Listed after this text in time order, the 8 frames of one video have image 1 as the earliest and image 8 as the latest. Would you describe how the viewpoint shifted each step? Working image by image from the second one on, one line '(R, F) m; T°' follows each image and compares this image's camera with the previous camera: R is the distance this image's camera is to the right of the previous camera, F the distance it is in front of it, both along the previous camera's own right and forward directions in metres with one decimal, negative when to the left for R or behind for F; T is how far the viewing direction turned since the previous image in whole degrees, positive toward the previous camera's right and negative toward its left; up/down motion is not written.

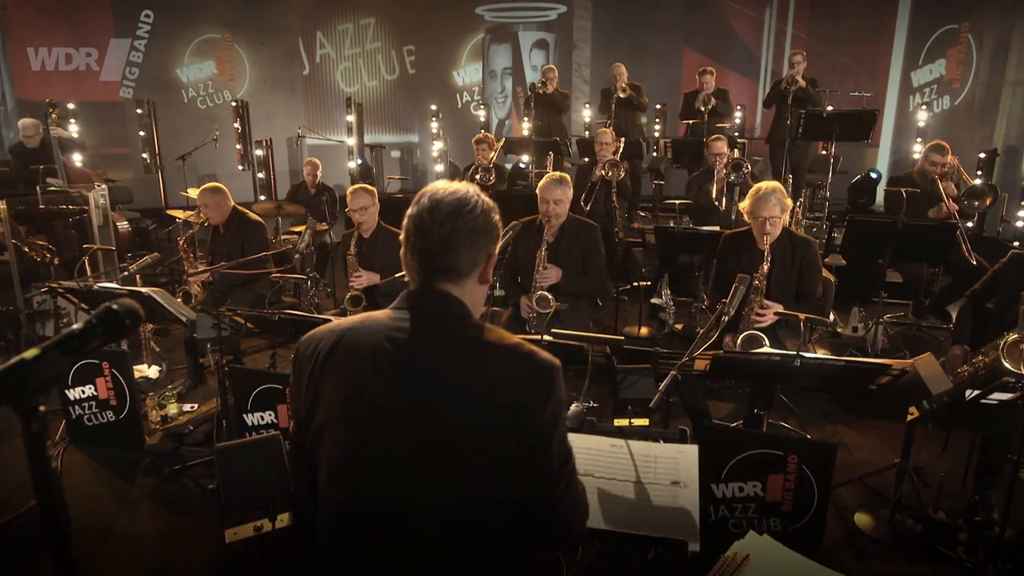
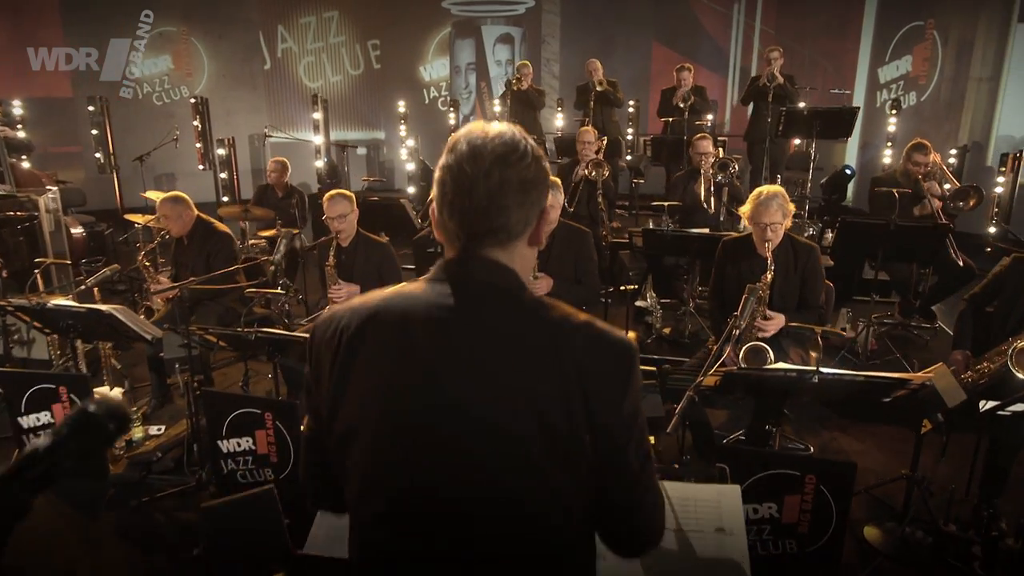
(-0.2, +0.3) m; +3°
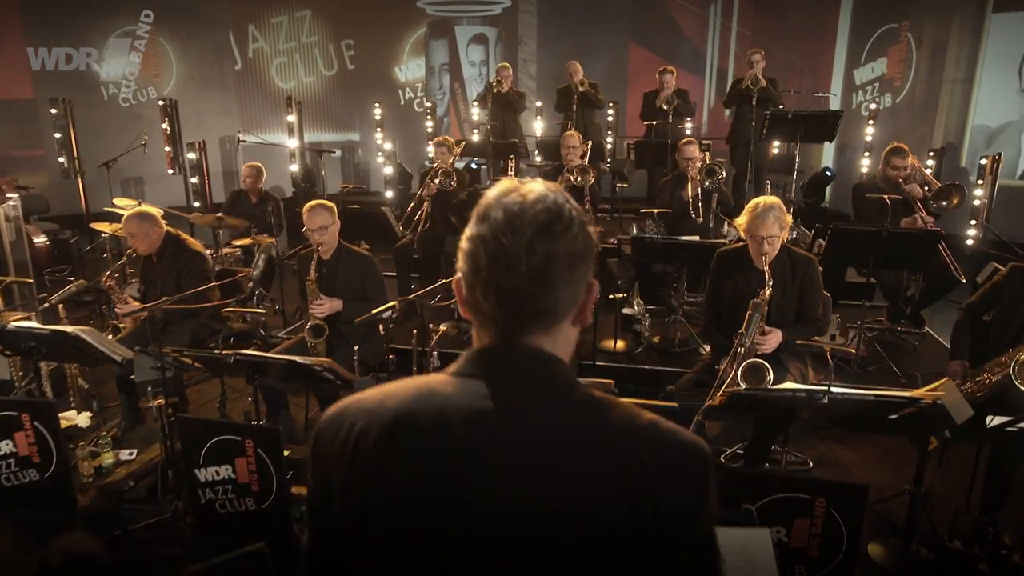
(-0.1, +0.2) m; +2°
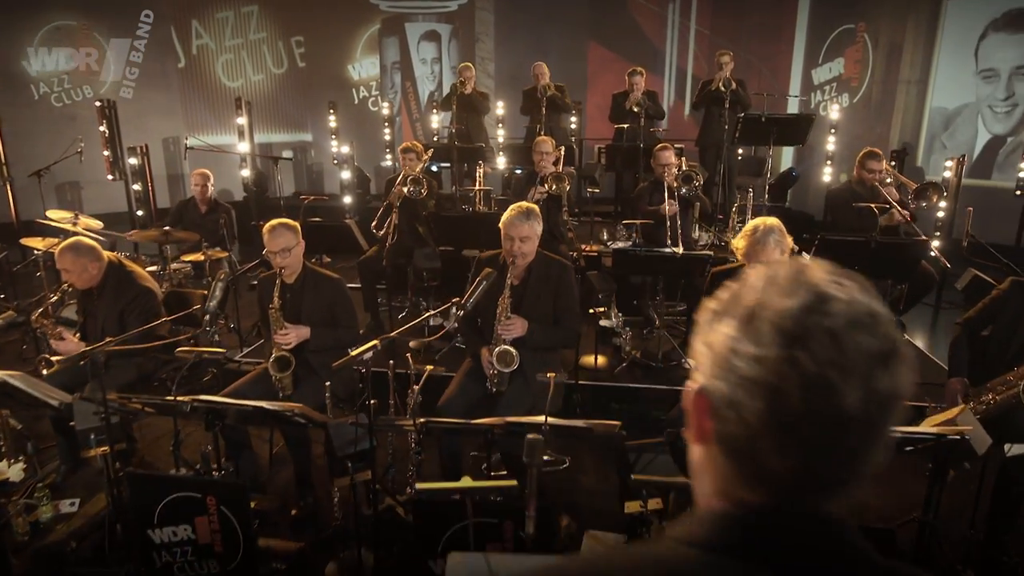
(-0.2, +0.4) m; +4°
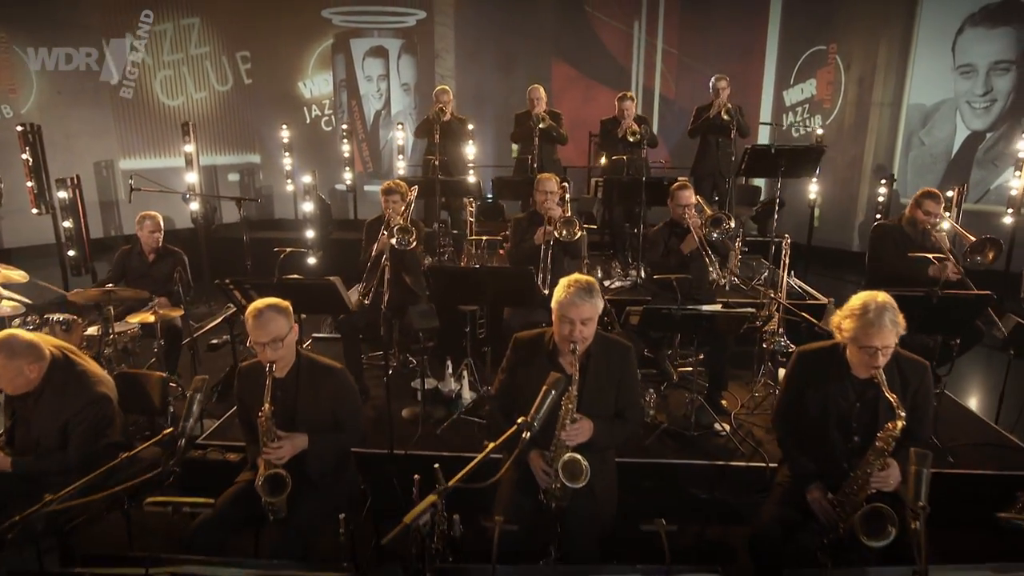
(-0.6, +0.9) m; +5°
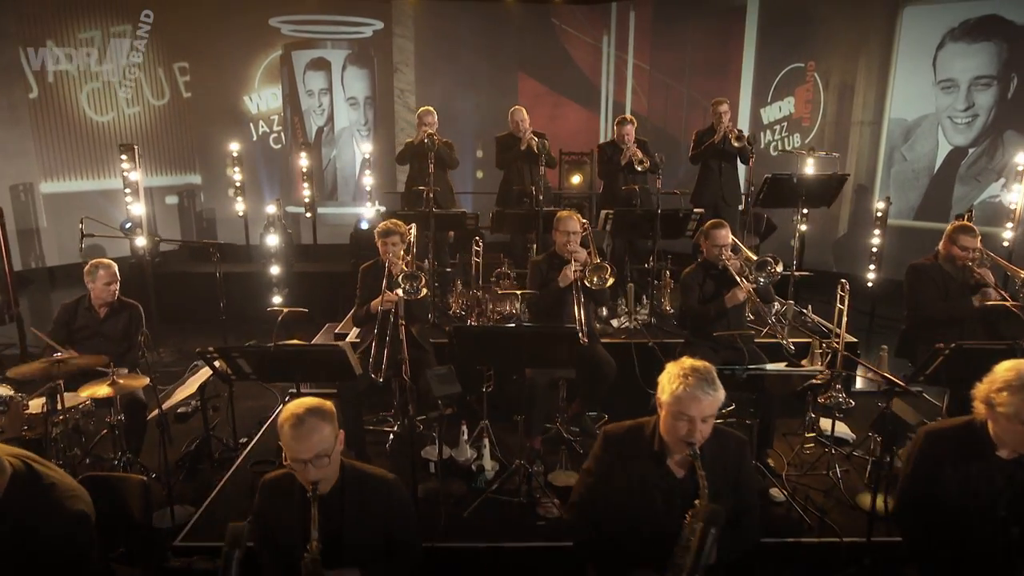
(-0.8, +0.8) m; +5°
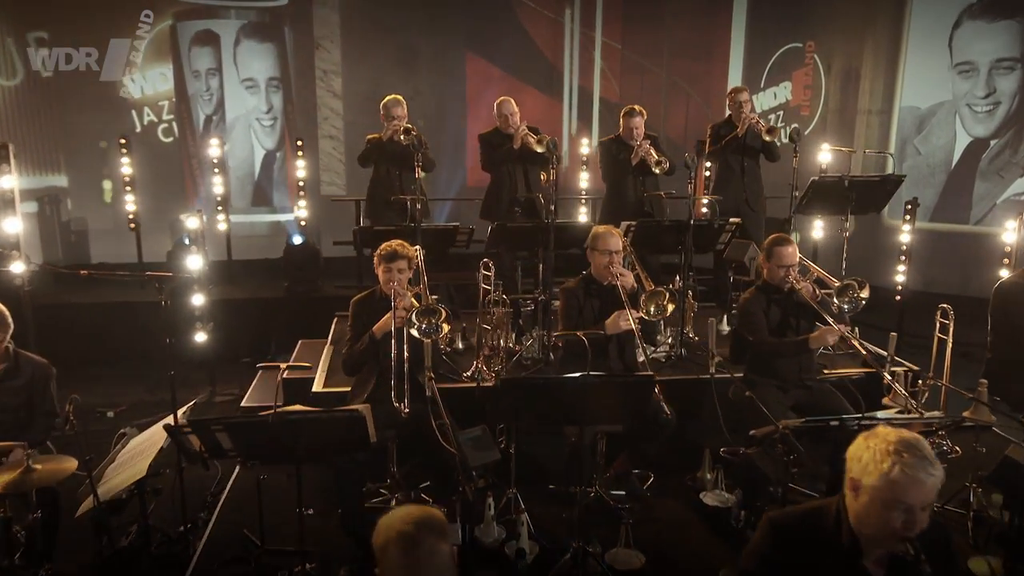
(-1.0, +1.5) m; +9°
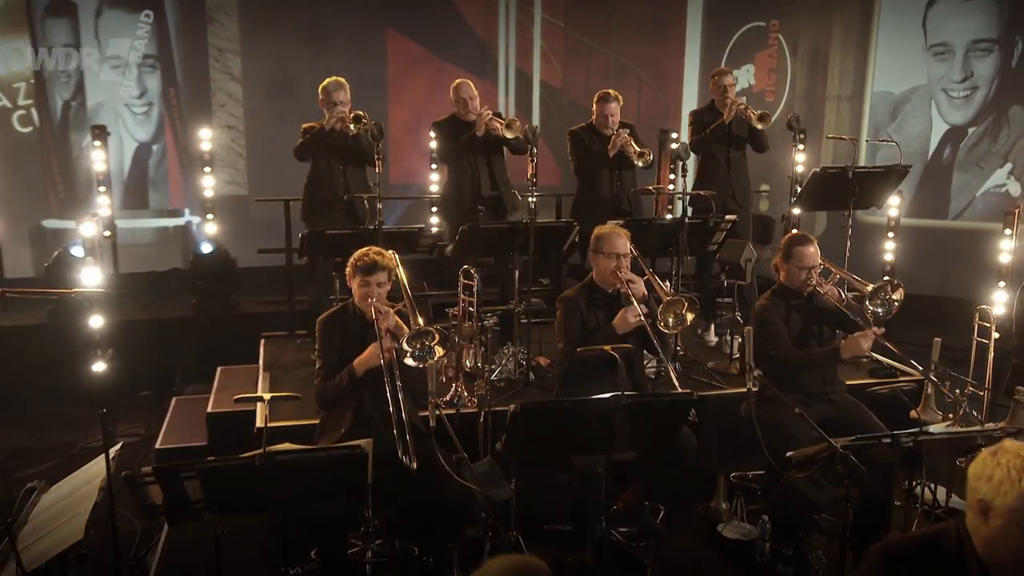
(-0.7, +1.0) m; +9°
